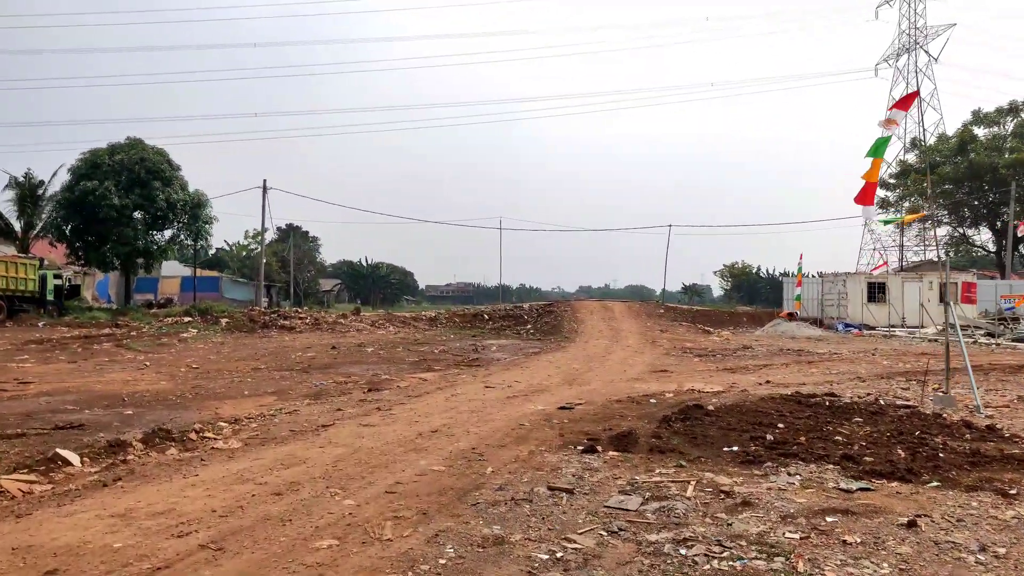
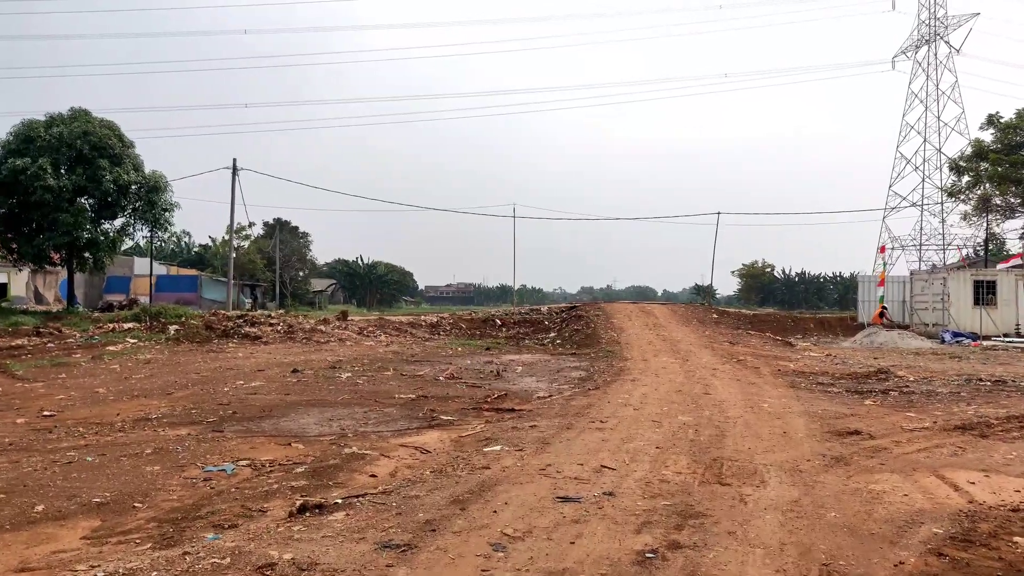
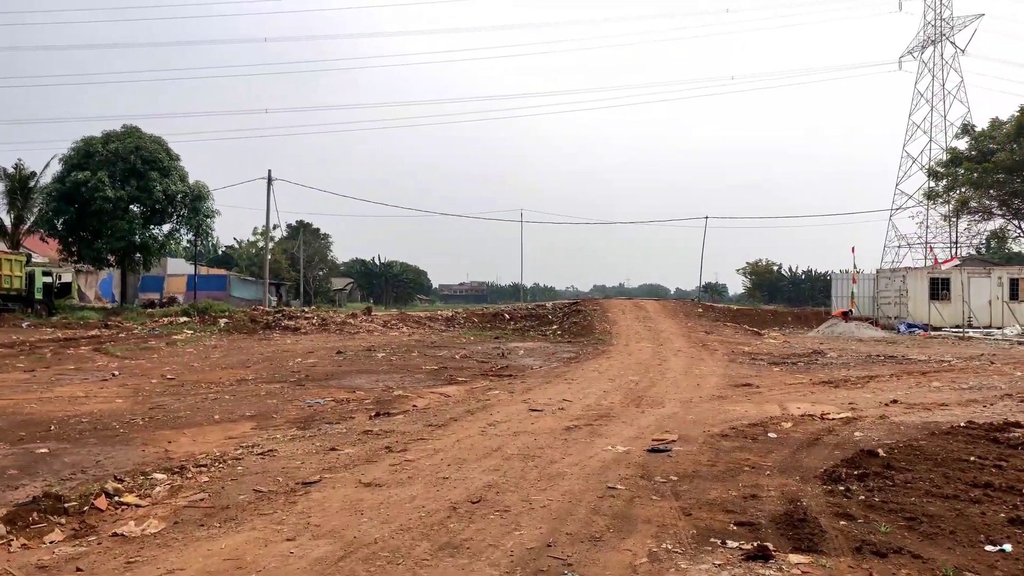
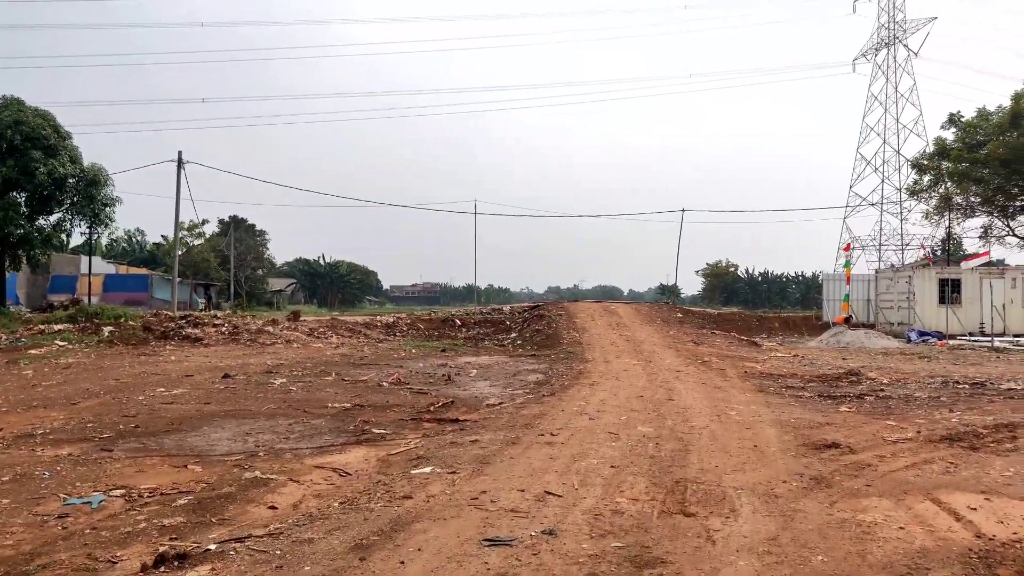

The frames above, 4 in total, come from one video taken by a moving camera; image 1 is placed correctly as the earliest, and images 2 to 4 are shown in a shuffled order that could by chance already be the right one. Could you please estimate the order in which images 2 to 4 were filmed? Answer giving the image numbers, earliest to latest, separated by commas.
3, 2, 4
